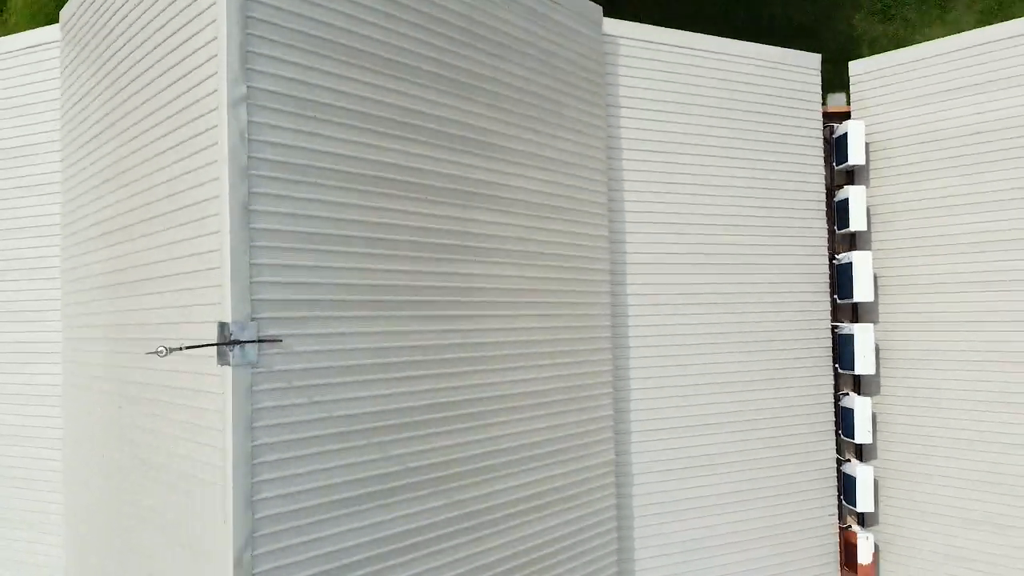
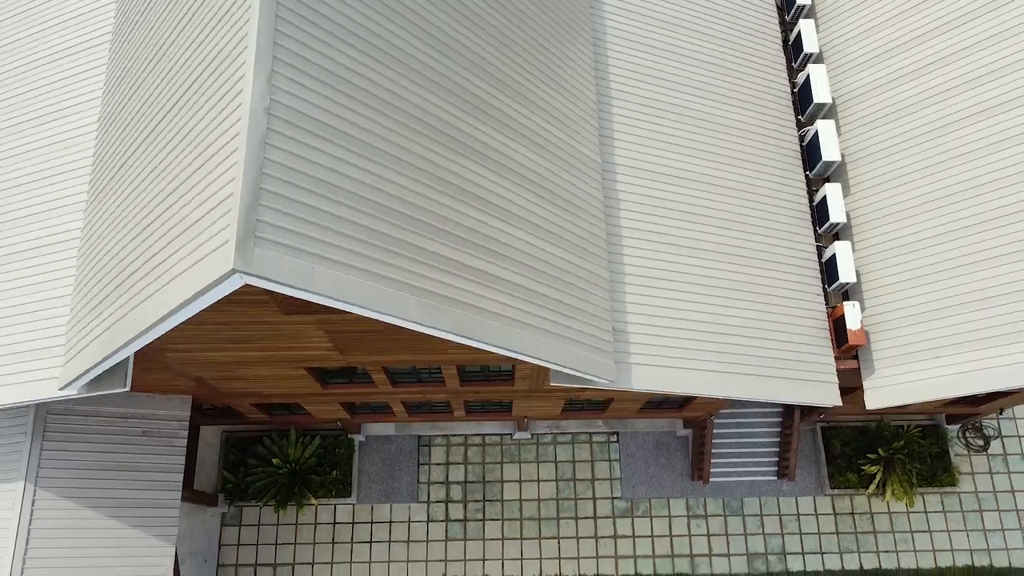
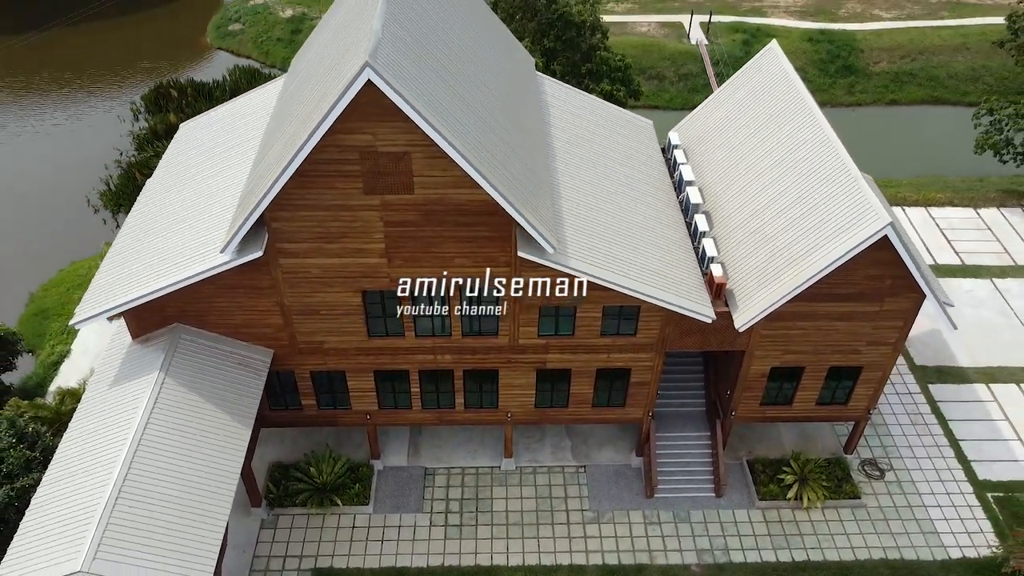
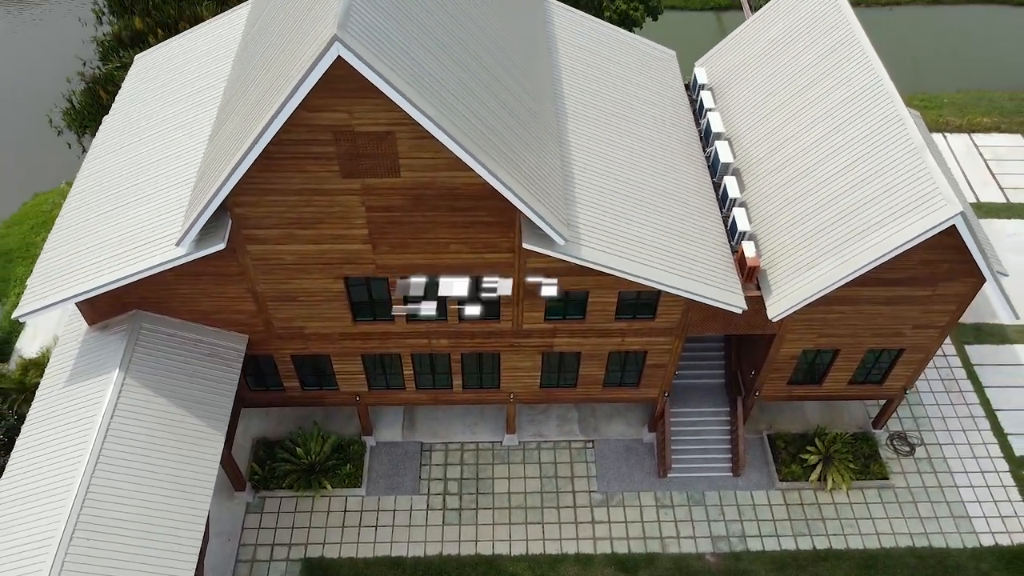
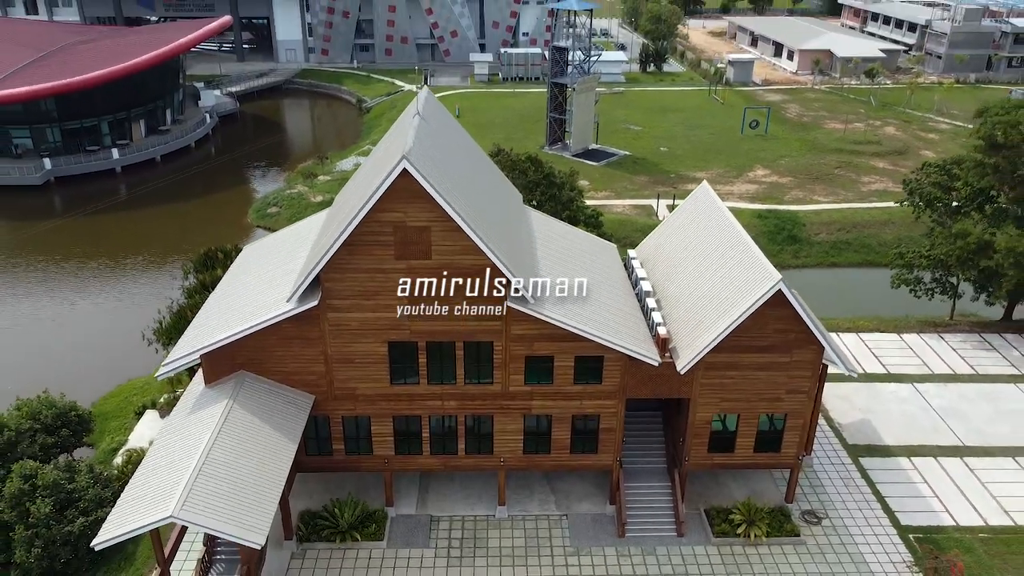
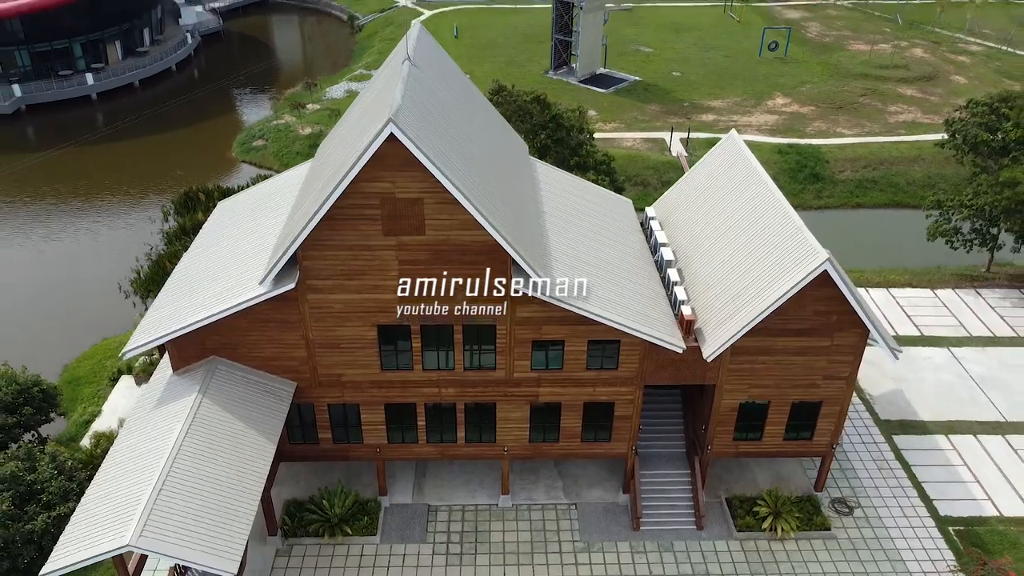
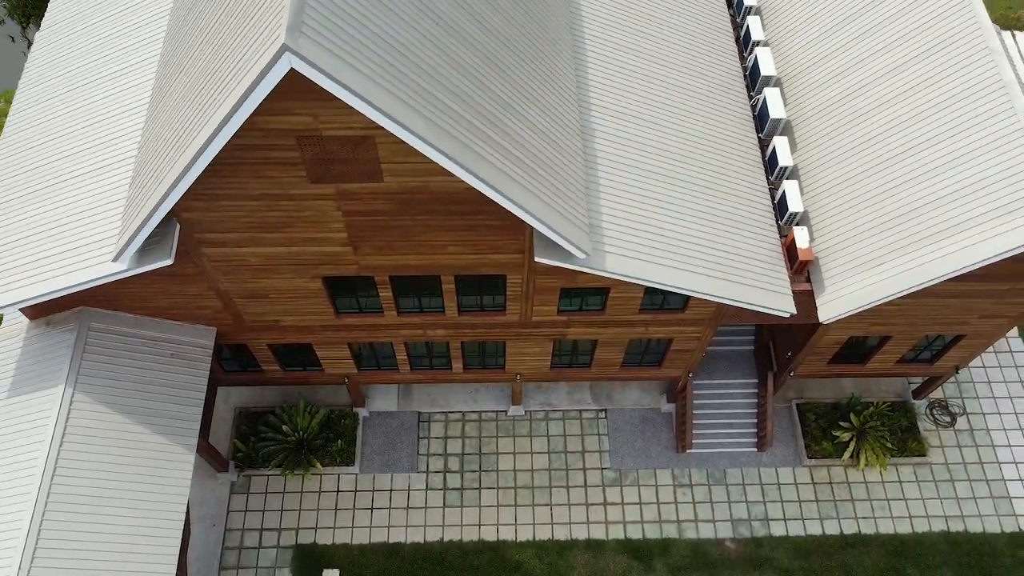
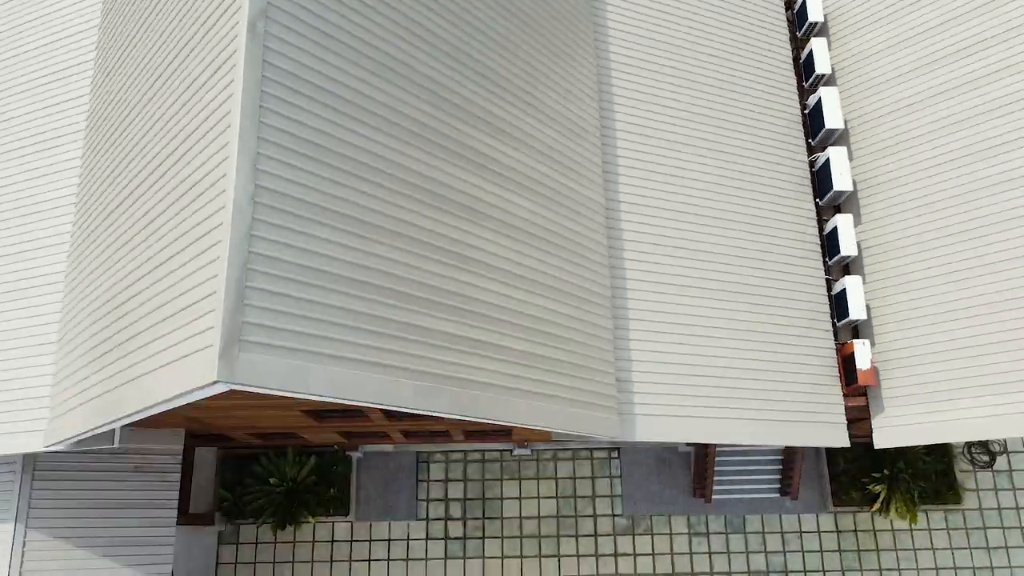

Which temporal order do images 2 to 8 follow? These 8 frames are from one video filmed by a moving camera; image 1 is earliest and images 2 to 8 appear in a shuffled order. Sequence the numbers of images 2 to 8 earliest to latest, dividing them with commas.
8, 2, 7, 4, 3, 6, 5
